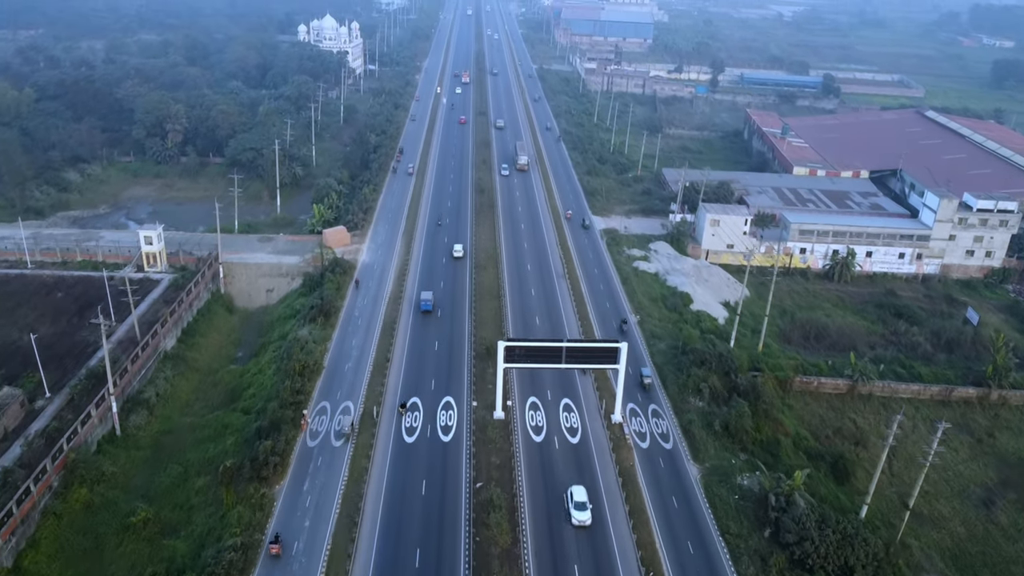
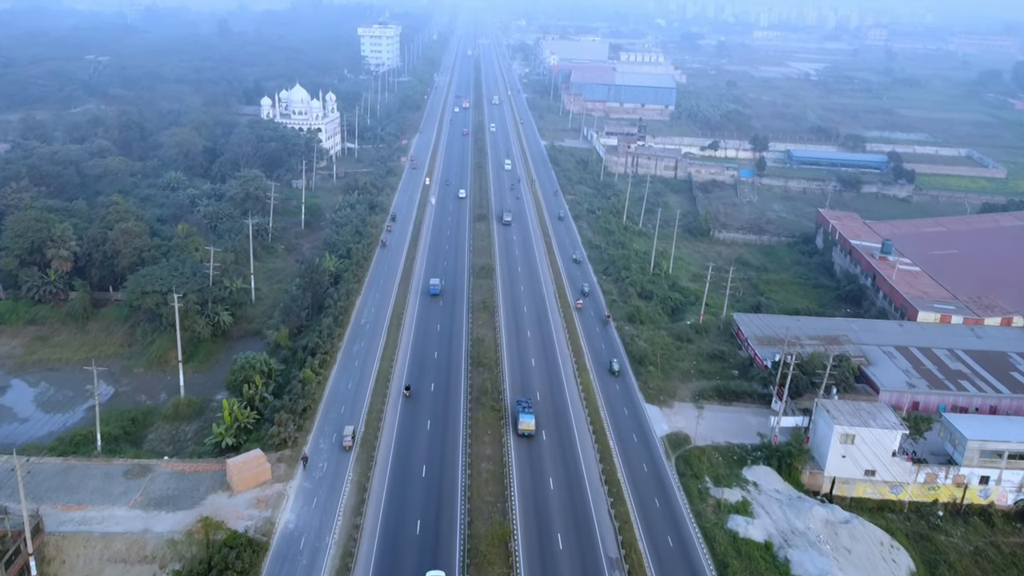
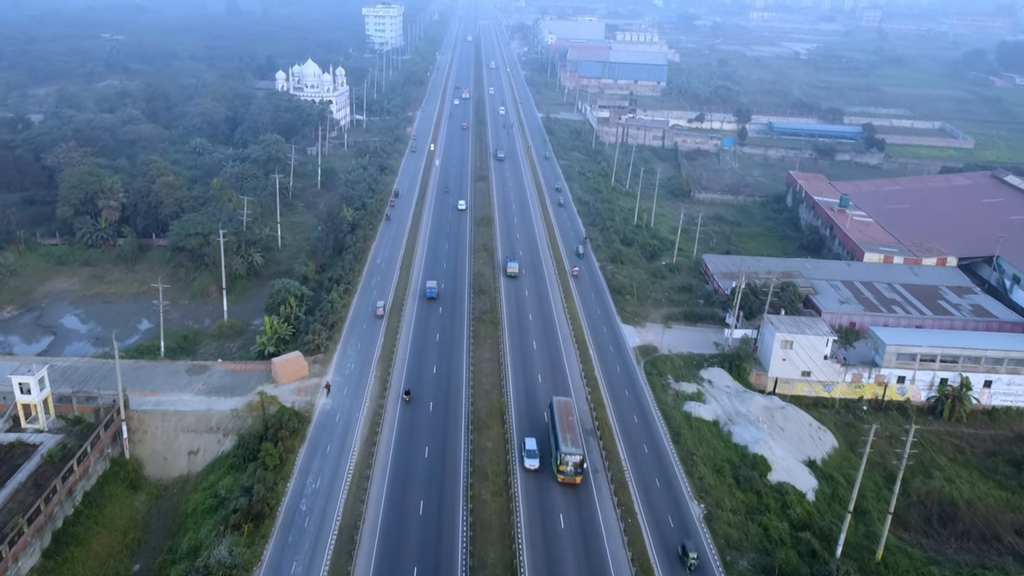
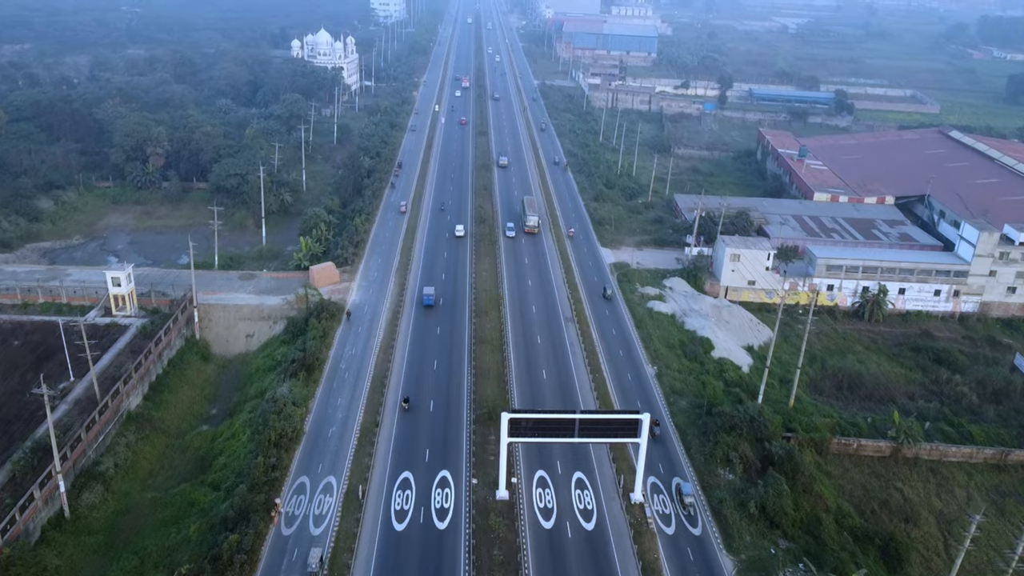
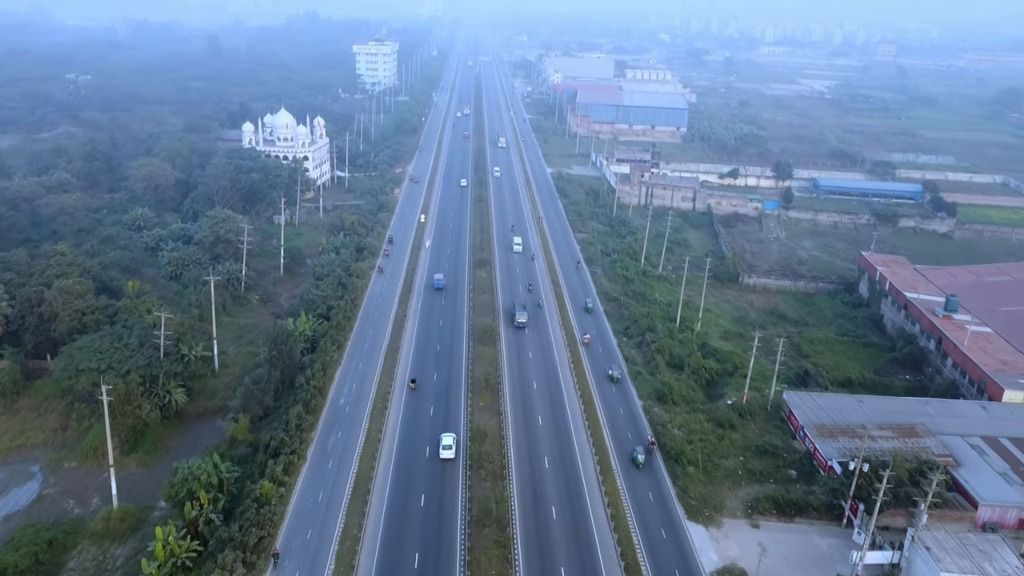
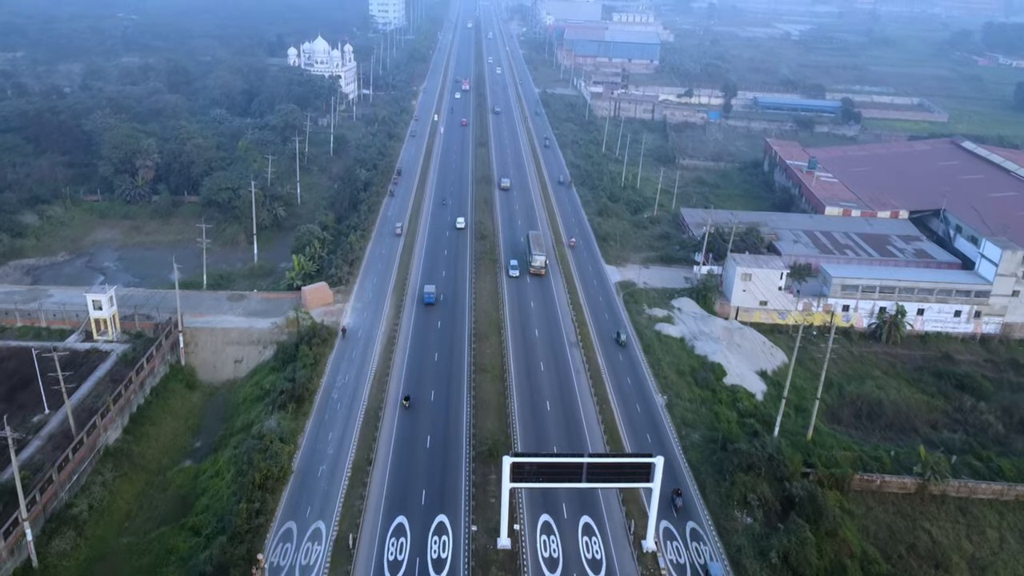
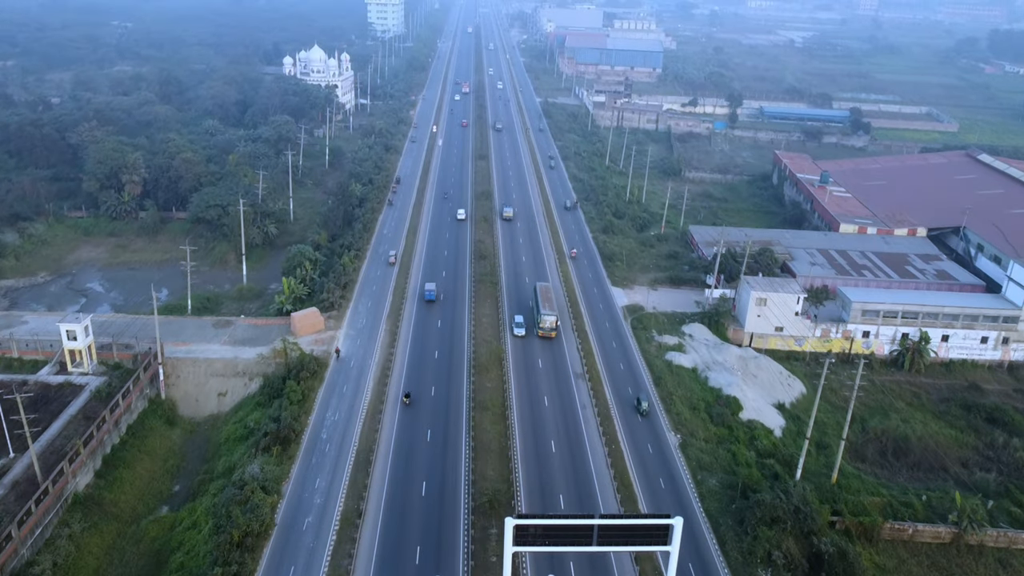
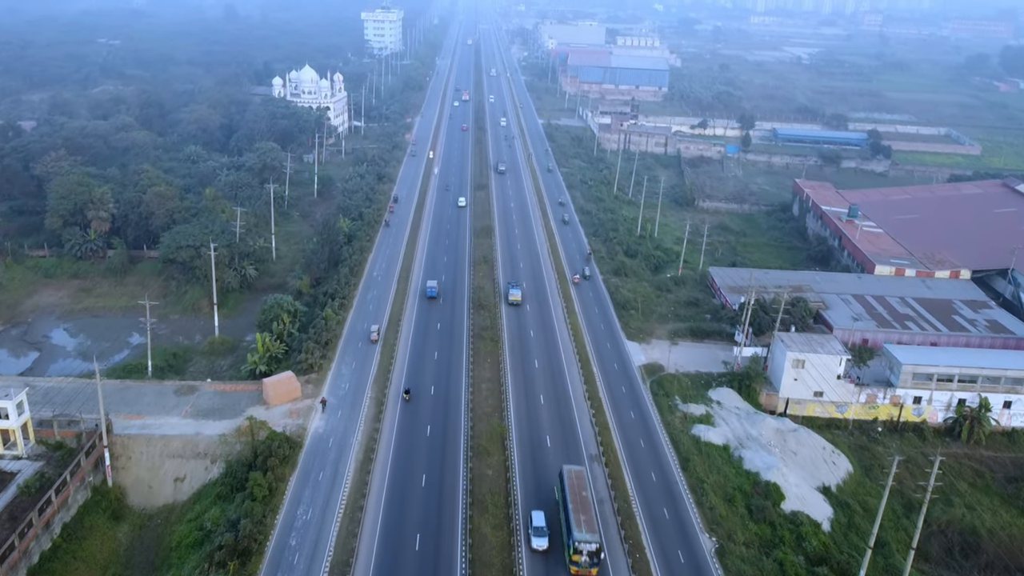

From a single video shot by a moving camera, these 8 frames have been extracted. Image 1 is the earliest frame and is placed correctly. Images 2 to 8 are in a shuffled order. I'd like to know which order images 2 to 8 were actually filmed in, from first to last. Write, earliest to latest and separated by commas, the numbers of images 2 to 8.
4, 6, 7, 3, 8, 2, 5
